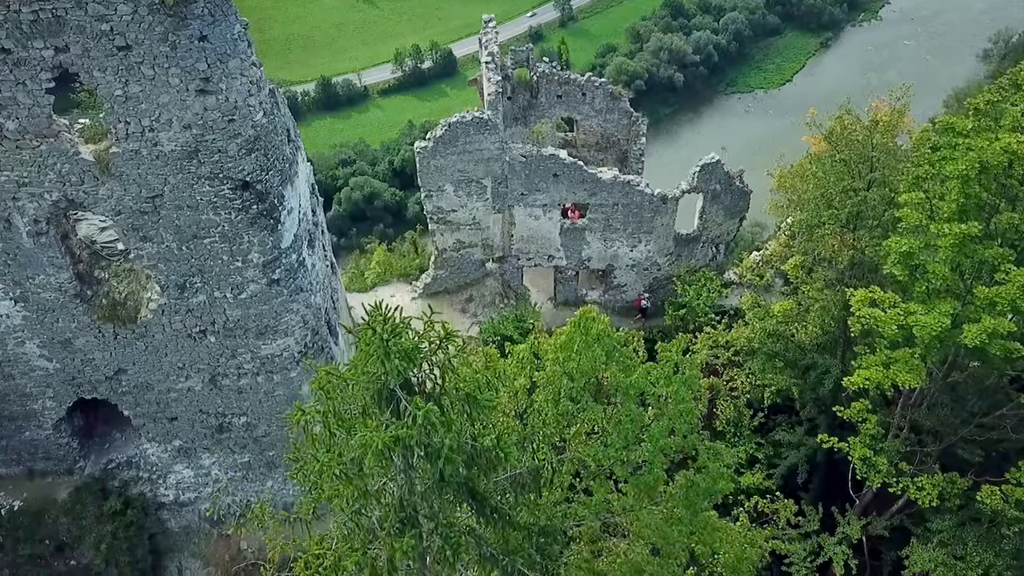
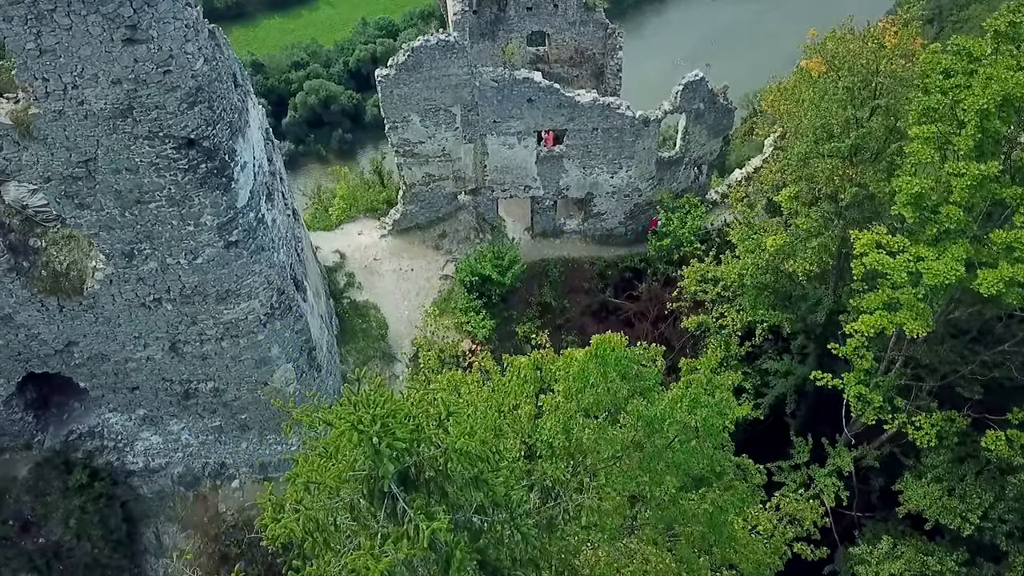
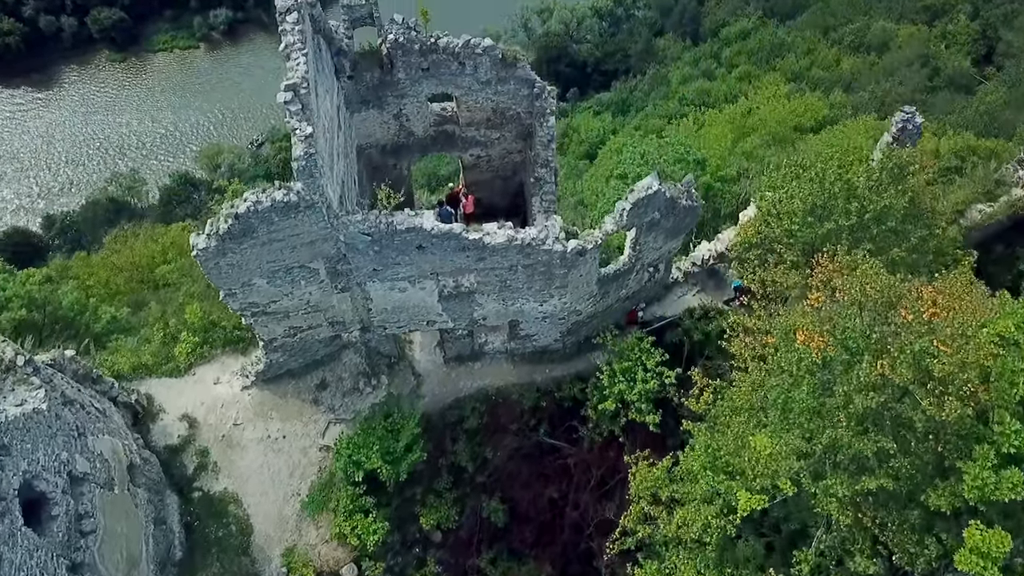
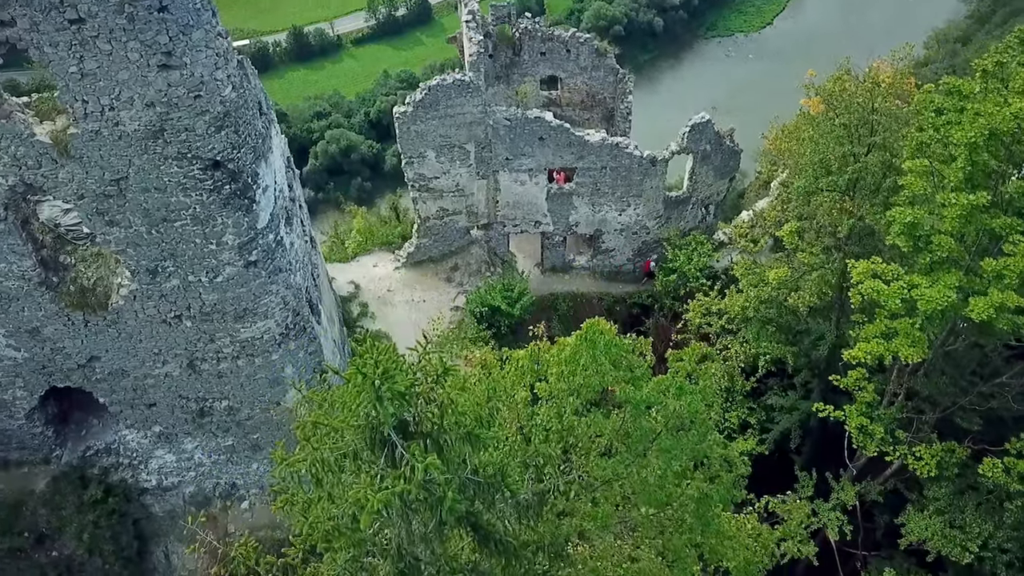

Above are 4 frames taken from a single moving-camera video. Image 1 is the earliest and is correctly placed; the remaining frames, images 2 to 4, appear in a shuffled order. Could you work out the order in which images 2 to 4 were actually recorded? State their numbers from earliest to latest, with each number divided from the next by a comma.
4, 2, 3
